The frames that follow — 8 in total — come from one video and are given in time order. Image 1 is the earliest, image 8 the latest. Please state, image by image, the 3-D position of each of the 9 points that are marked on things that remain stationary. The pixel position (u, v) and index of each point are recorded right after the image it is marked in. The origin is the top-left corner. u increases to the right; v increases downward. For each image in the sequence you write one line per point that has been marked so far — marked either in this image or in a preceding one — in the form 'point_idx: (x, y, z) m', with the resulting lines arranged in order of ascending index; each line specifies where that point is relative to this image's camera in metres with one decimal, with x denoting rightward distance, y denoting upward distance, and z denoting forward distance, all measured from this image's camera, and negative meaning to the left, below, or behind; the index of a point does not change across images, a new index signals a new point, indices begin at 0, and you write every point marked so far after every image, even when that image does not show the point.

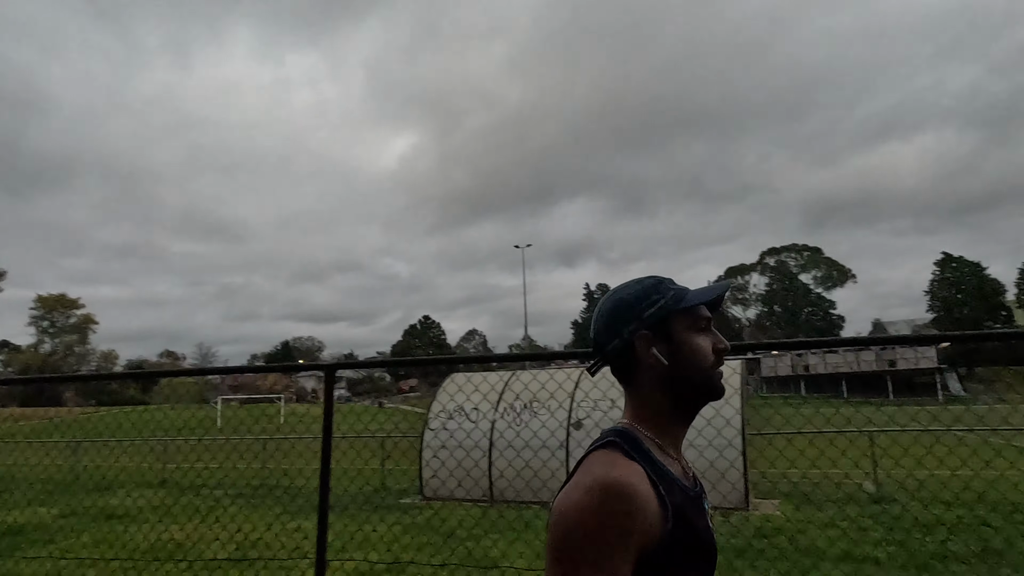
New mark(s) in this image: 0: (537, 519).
0: (+0.3, -3.0, +8.7) m
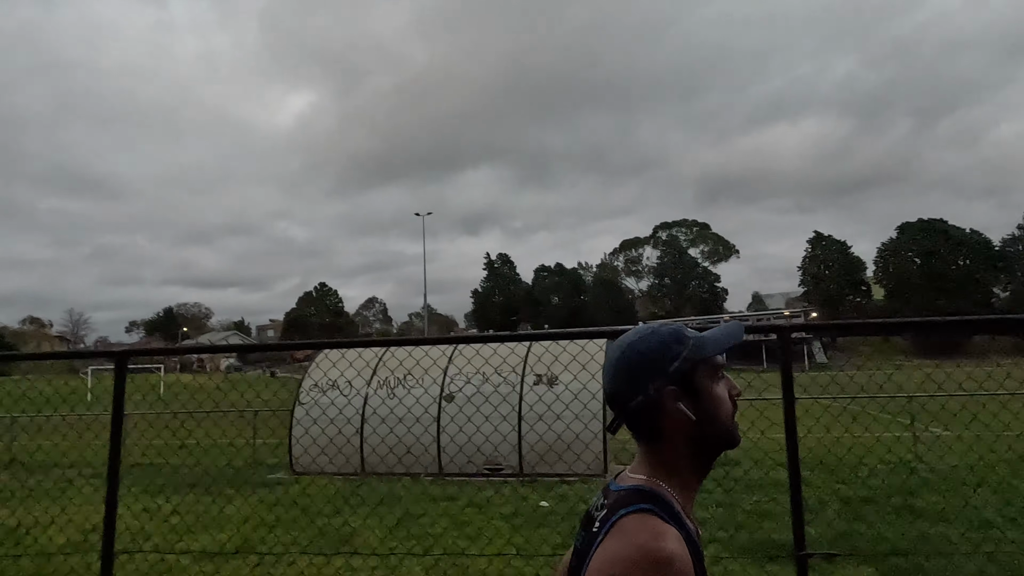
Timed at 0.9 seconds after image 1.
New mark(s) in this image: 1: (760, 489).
0: (-1.4, -2.7, +8.8) m
1: (+3.2, -2.5, +8.6) m
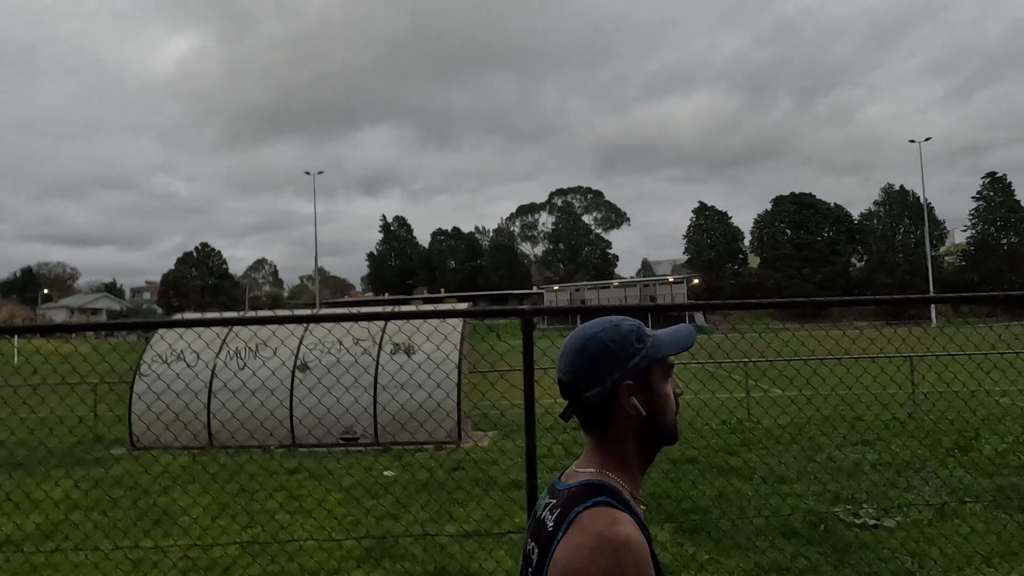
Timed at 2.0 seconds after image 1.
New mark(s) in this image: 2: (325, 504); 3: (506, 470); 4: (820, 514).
0: (-3.4, -2.3, +8.6) m
1: (+1.2, -2.1, +9.1) m
2: (-1.9, -2.2, +6.8) m
3: (-0.1, -2.1, +7.8) m
4: (+2.5, -1.8, +5.3) m
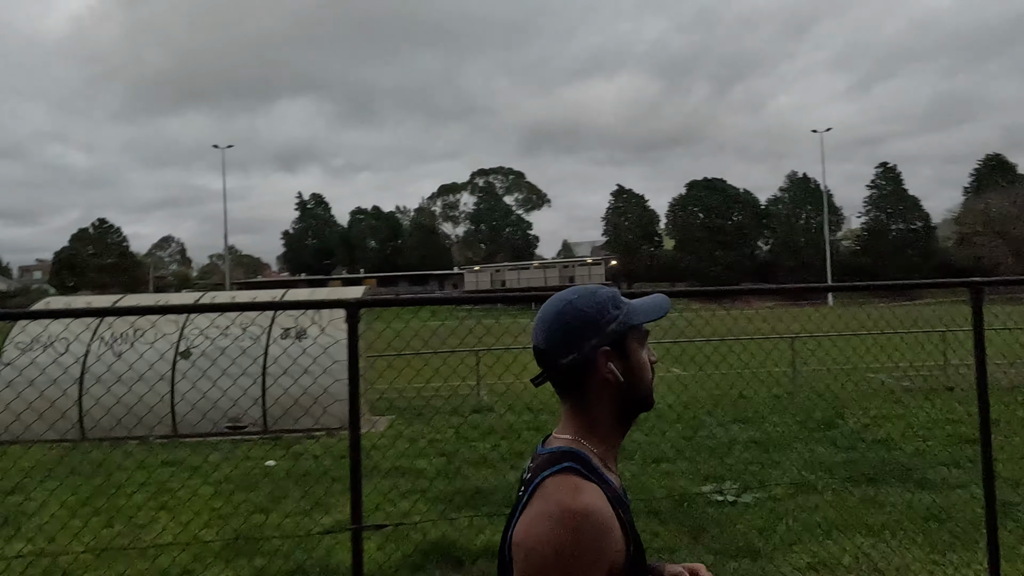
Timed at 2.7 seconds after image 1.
0: (-4.8, -2.1, +8.1) m
1: (-0.2, -1.9, +9.1) m
2: (-3.1, -2.1, +6.5) m
3: (-1.4, -1.9, +7.7) m
4: (+1.4, -1.7, +5.5) m
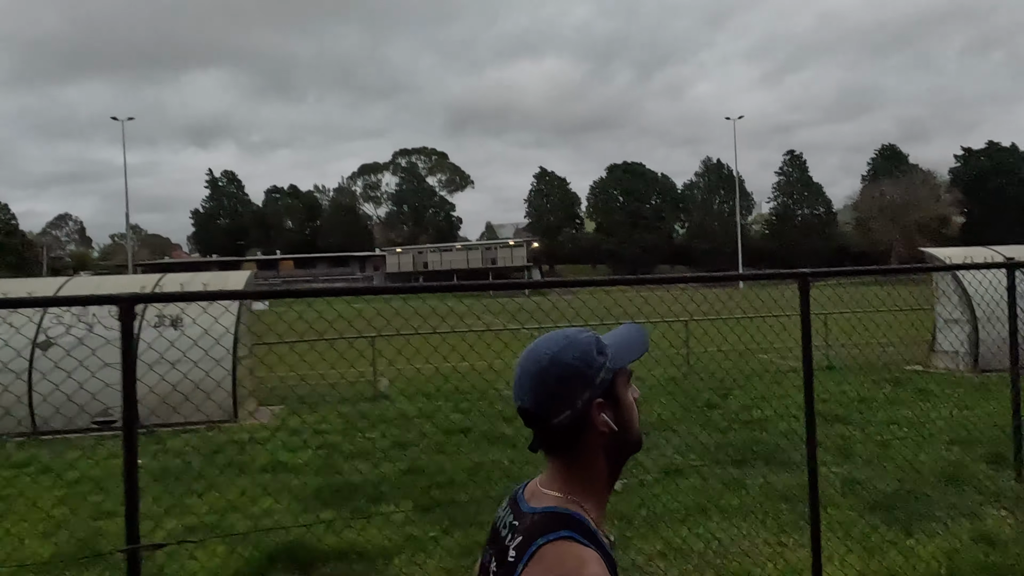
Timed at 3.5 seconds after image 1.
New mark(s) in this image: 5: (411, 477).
0: (-6.1, -1.9, +7.4) m
1: (-1.7, -1.7, +8.9) m
2: (-4.3, -2.0, +6.0) m
3: (-2.7, -1.8, +7.3) m
4: (+0.4, -1.6, +5.5) m
5: (-0.9, -1.7, +6.0) m
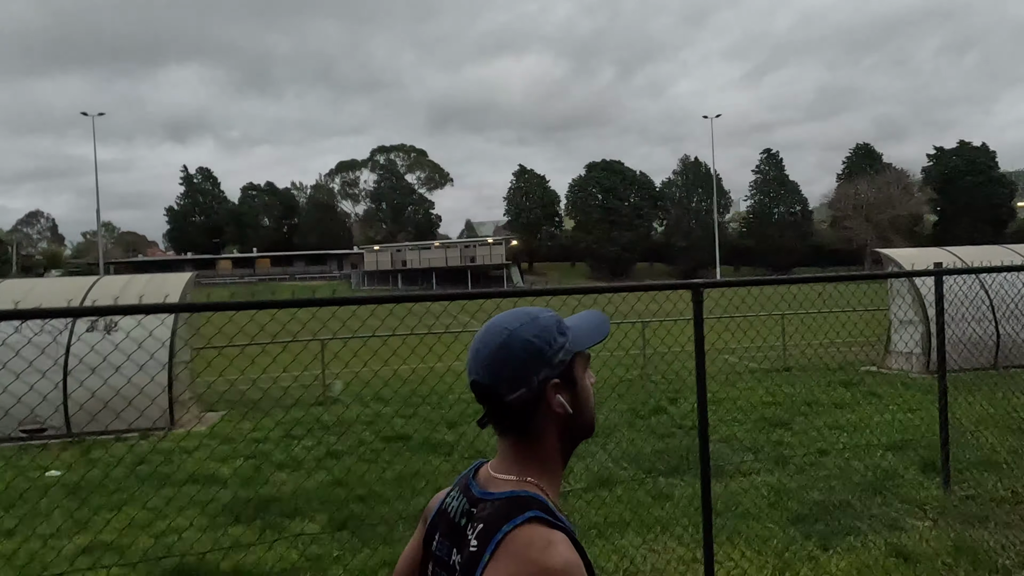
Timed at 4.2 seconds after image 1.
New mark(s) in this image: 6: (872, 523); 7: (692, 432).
0: (-6.8, -2.0, +7.0) m
1: (-2.4, -1.8, +8.7) m
2: (-4.9, -2.0, +5.7) m
3: (-3.3, -1.8, +7.1) m
4: (-0.3, -1.7, +5.3) m
5: (-1.6, -1.8, +5.8) m
6: (+2.5, -1.6, +4.6) m
7: (+2.0, -1.6, +7.3) m
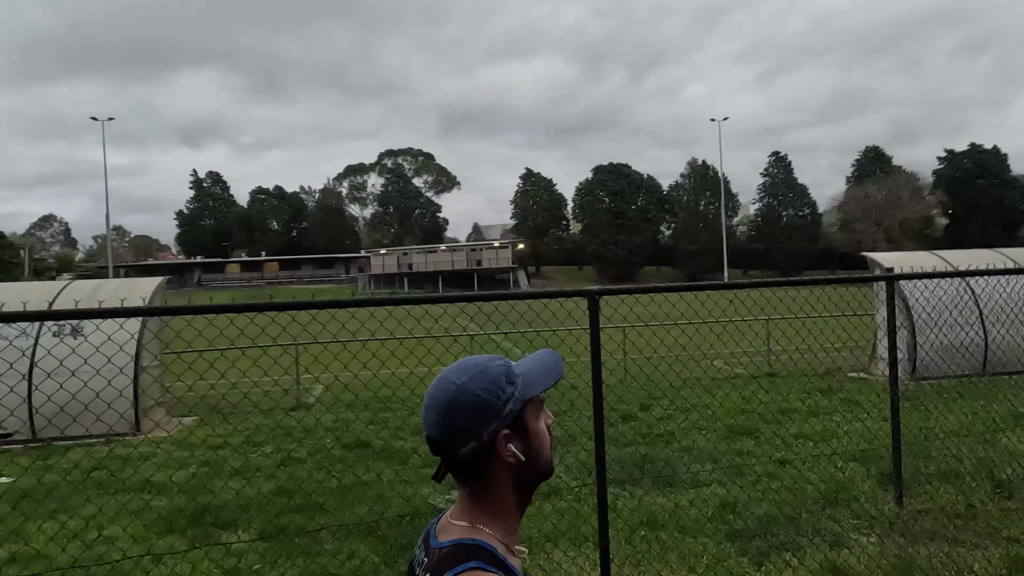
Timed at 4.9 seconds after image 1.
0: (-7.2, -2.0, +7.0) m
1: (-2.8, -1.8, +8.6) m
2: (-5.4, -2.1, +5.7) m
3: (-3.8, -1.9, +7.0) m
4: (-0.7, -1.7, +5.2) m
5: (-2.0, -1.8, +5.7) m
6: (+2.0, -1.7, +4.4) m
7: (+1.6, -1.6, +7.1) m
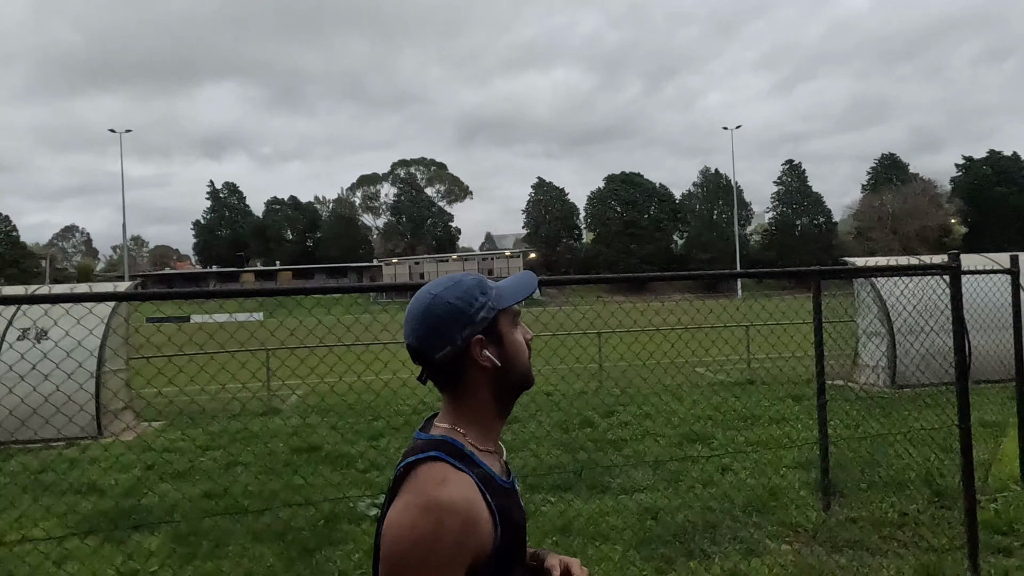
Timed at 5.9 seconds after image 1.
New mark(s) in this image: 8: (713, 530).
0: (-7.8, -2.0, +7.1) m
1: (-3.3, -1.9, +8.5) m
2: (-5.9, -2.1, +5.7) m
3: (-4.3, -1.9, +7.0) m
4: (-1.3, -1.7, +5.1) m
5: (-2.6, -1.8, +5.6) m
6: (+1.4, -1.7, +4.3) m
7: (+1.0, -1.7, +7.0) m
8: (+1.4, -1.7, +4.5) m
